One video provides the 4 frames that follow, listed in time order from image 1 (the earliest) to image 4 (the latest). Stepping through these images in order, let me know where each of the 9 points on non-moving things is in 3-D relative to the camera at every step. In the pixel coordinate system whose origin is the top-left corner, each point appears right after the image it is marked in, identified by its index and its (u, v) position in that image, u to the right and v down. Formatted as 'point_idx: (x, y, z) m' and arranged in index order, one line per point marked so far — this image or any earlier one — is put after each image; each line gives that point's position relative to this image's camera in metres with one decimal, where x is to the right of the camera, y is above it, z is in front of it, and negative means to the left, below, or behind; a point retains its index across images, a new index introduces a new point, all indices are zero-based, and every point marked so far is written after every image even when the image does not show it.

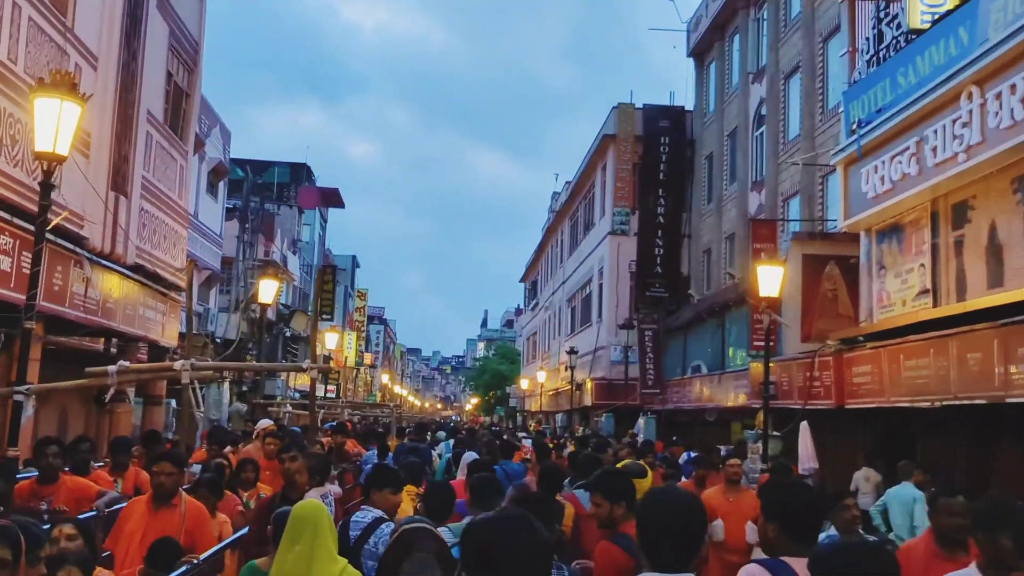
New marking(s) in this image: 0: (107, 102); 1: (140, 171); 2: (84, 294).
0: (-5.9, +2.7, +14.9) m
1: (-6.0, +1.9, +16.5) m
2: (-6.0, -0.1, +14.2) m
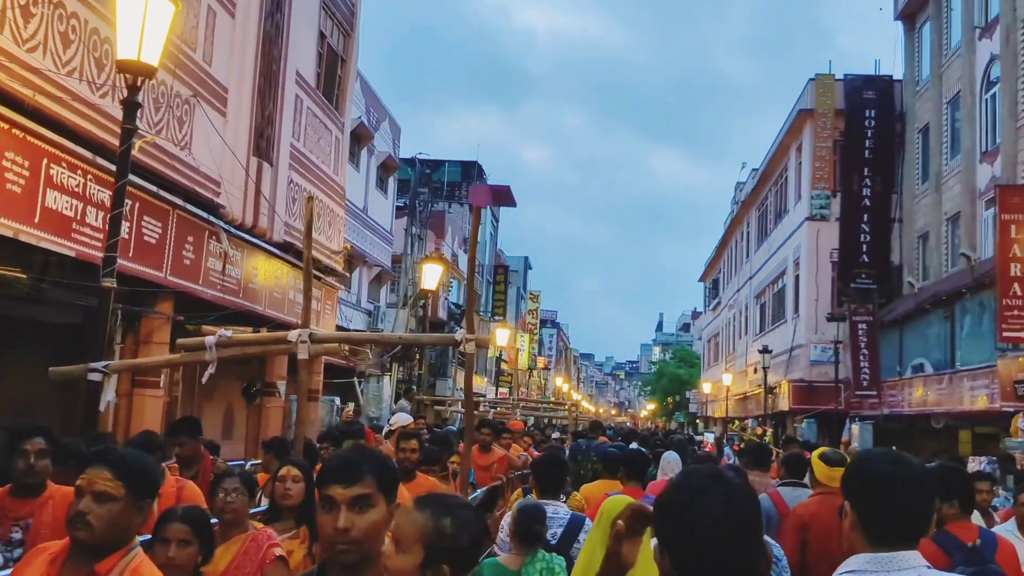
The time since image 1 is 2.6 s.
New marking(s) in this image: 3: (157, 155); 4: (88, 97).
0: (-3.4, +3.0, +13.1) m
1: (-3.2, +2.2, +14.7) m
2: (-3.6, +0.2, +12.5) m
3: (-3.8, +1.4, +10.8) m
4: (-3.9, +1.8, +9.4) m
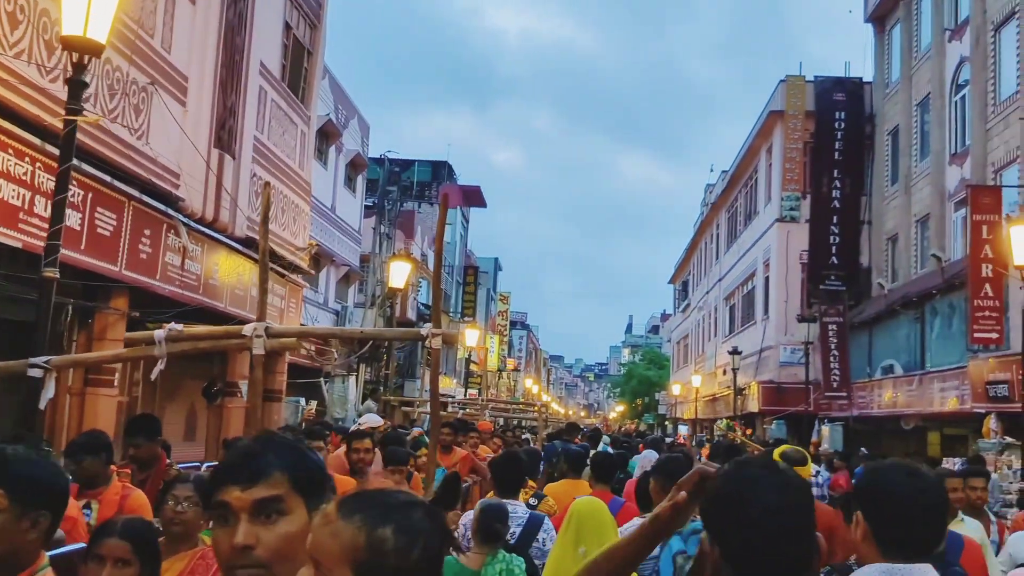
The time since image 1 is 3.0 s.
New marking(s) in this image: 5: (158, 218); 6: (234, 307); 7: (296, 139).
0: (-3.8, +3.1, +12.7) m
1: (-3.7, +2.2, +14.3) m
2: (-3.9, +0.3, +12.0) m
3: (-4.1, +1.5, +10.3) m
4: (-4.2, +1.8, +9.0) m
5: (-4.0, +0.8, +11.4) m
6: (-3.8, -0.2, +13.8) m
7: (-3.5, +2.4, +16.6) m
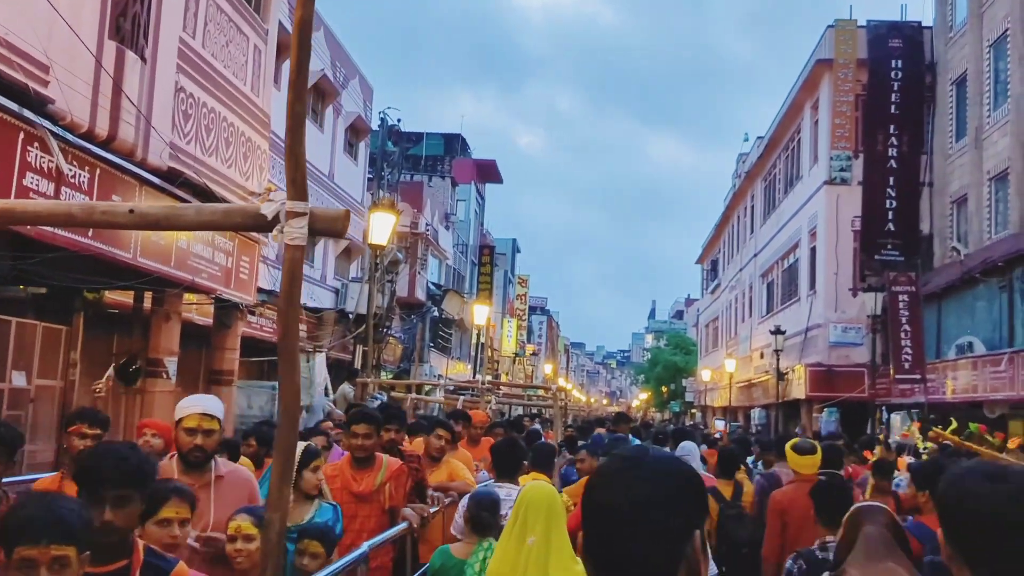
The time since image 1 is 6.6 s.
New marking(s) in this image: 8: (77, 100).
0: (-3.8, +3.6, +9.3) m
1: (-3.6, +2.8, +10.9) m
2: (-3.9, +0.8, +8.7) m
3: (-4.1, +2.0, +6.9) m
4: (-4.3, +2.3, +5.6) m
5: (-4.0, +1.3, +8.1) m
6: (-3.7, +0.3, +10.4) m
7: (-3.4, +3.0, +13.2) m
8: (-3.9, +1.7, +9.0) m
